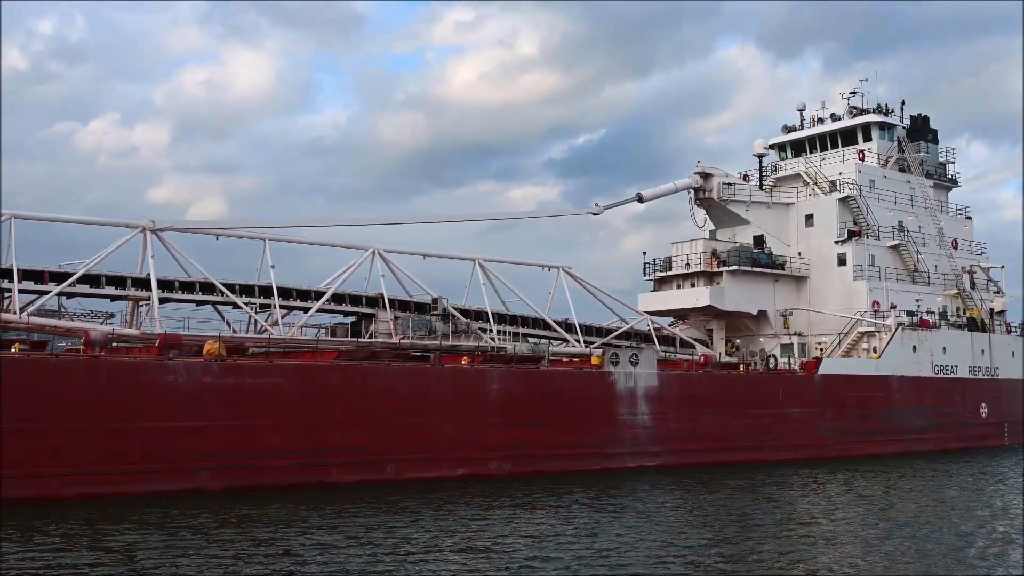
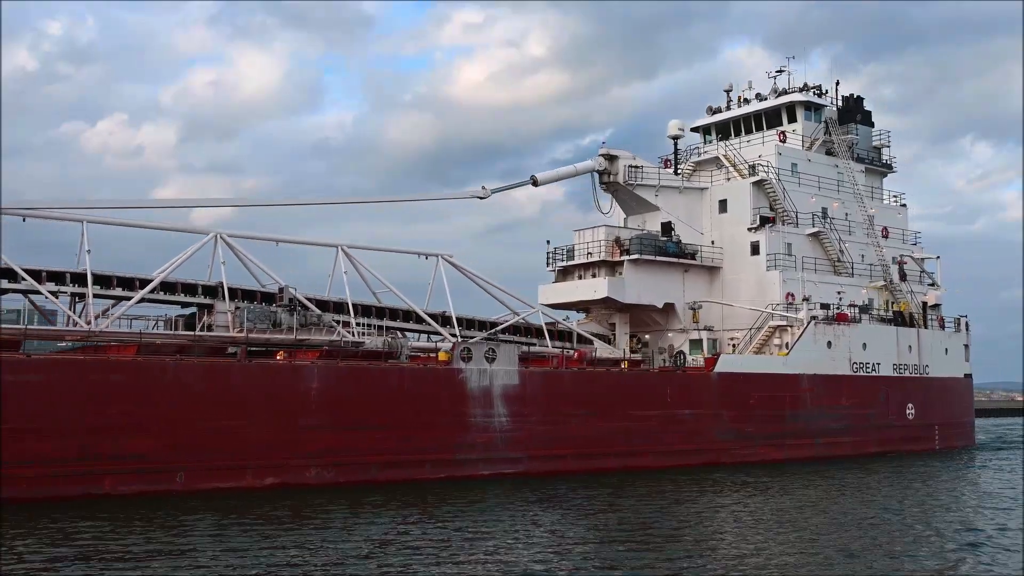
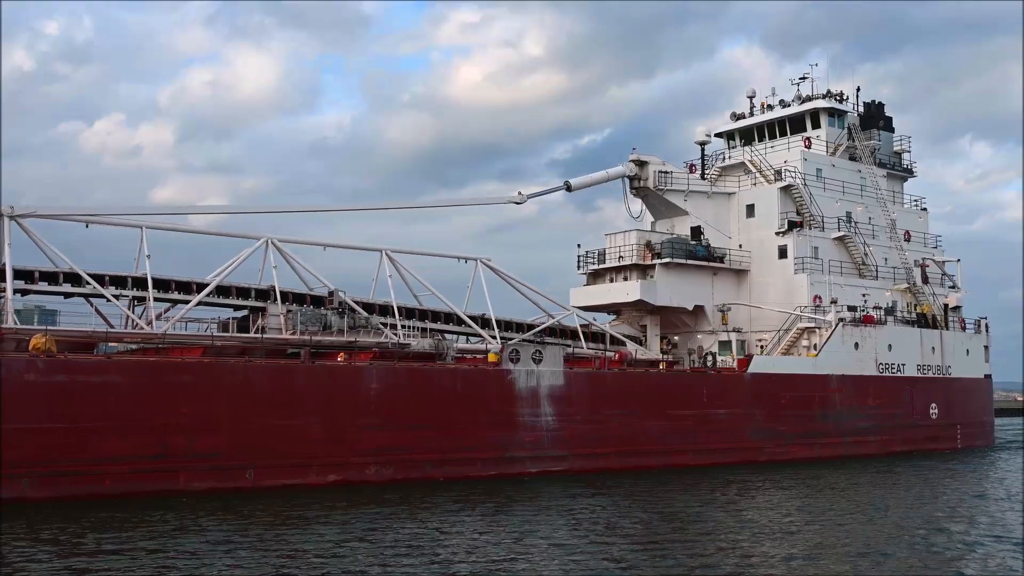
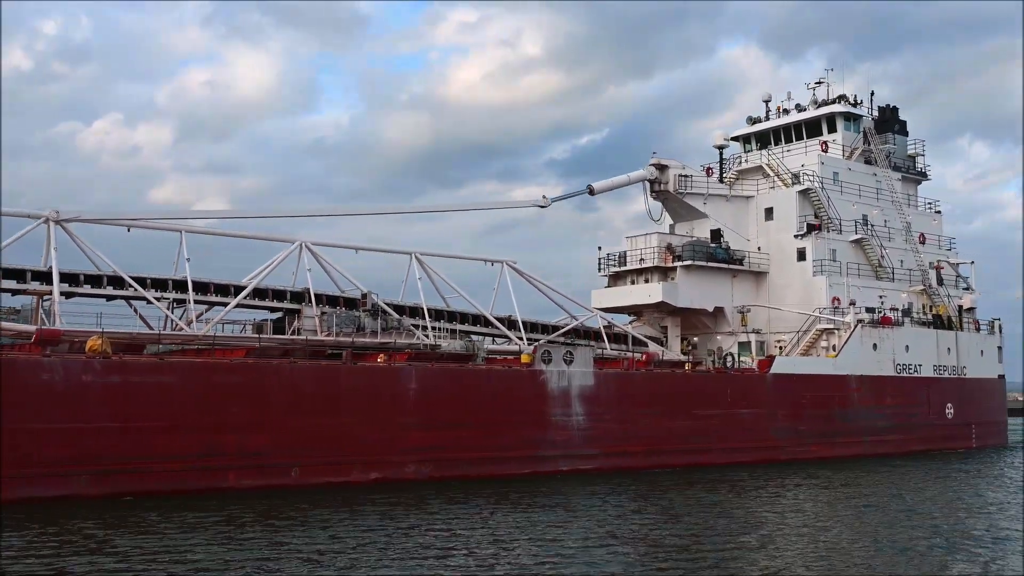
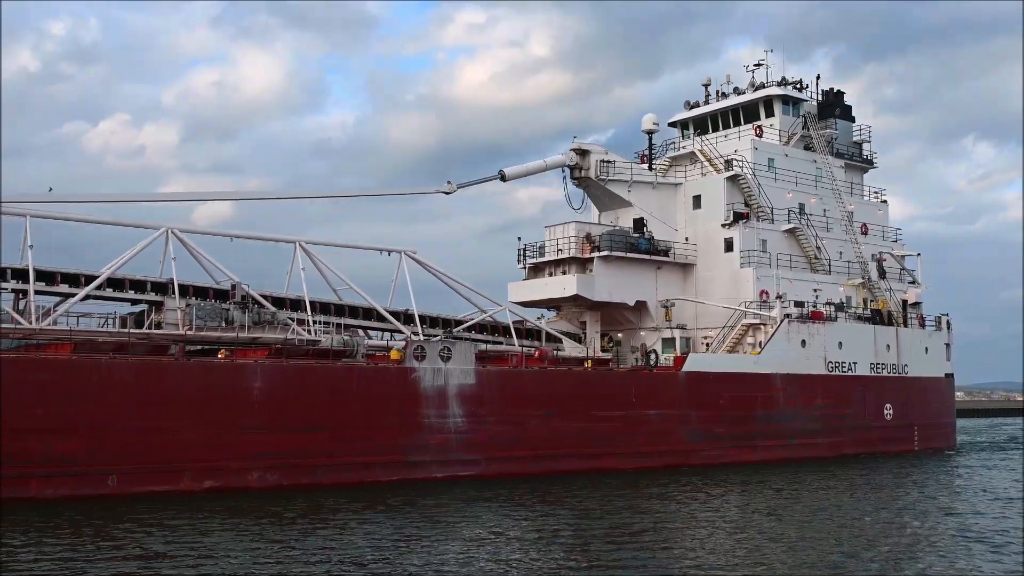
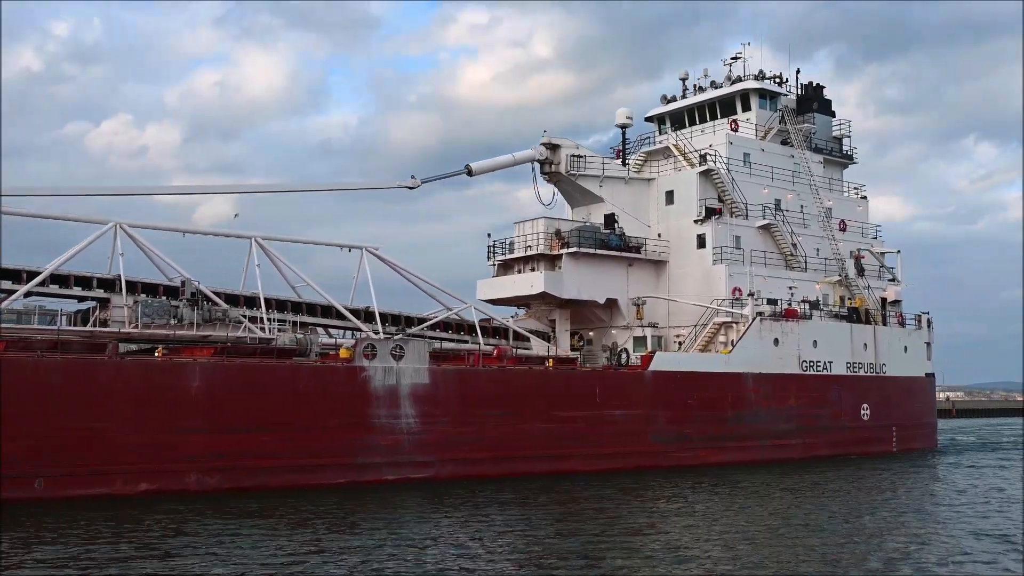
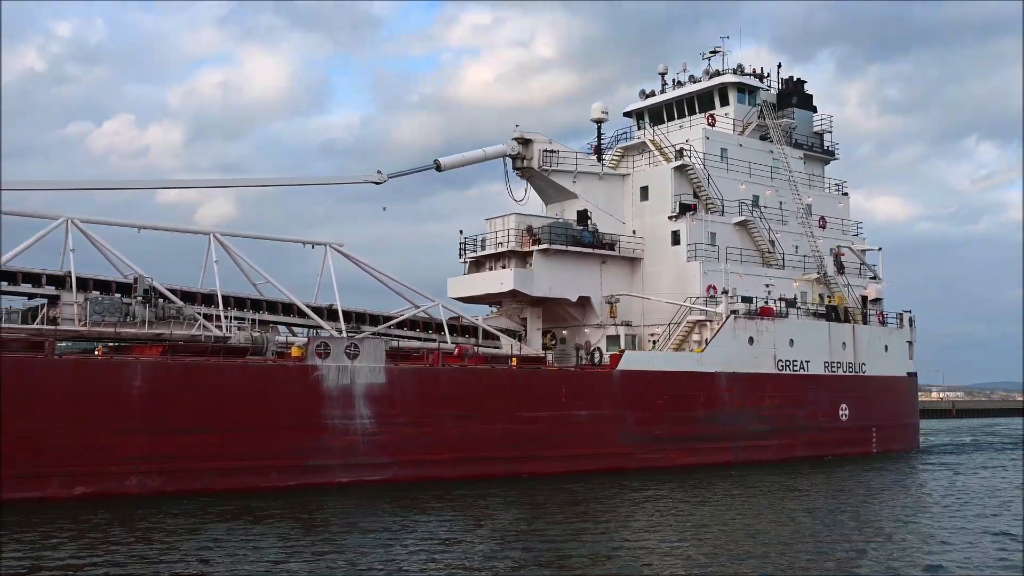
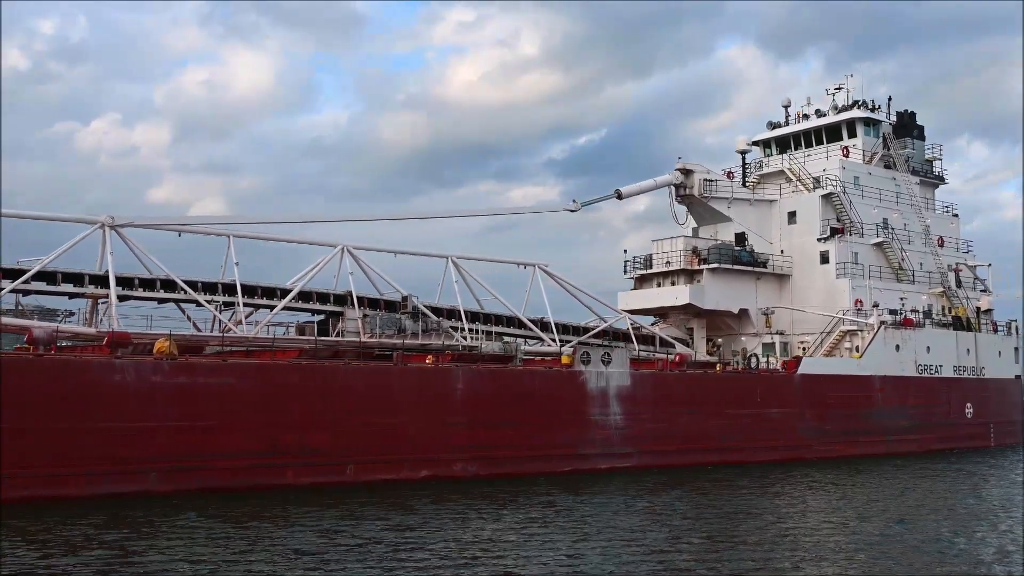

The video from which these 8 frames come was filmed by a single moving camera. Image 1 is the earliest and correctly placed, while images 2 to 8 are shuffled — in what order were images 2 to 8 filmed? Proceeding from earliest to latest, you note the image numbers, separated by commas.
8, 4, 3, 2, 5, 6, 7
